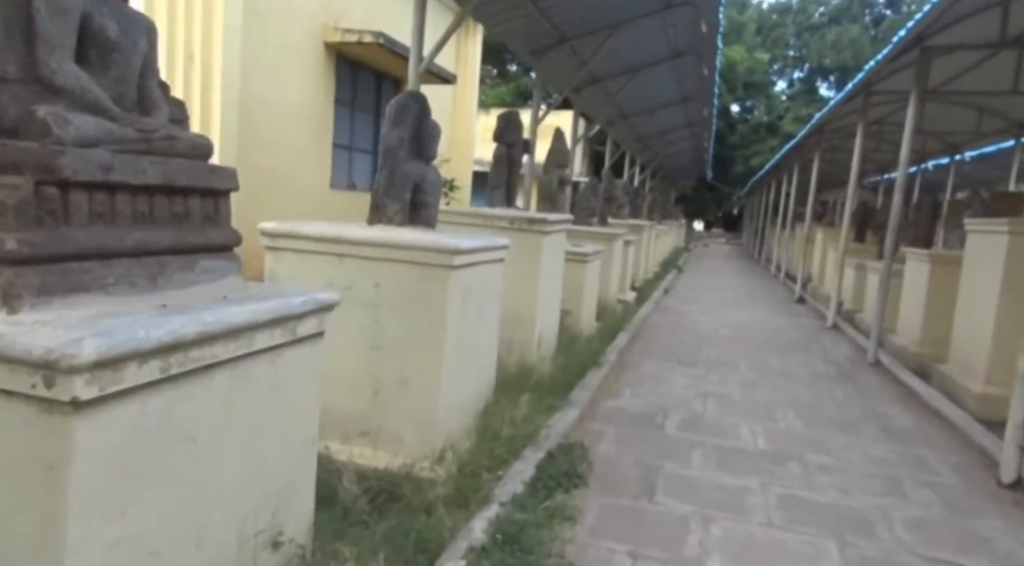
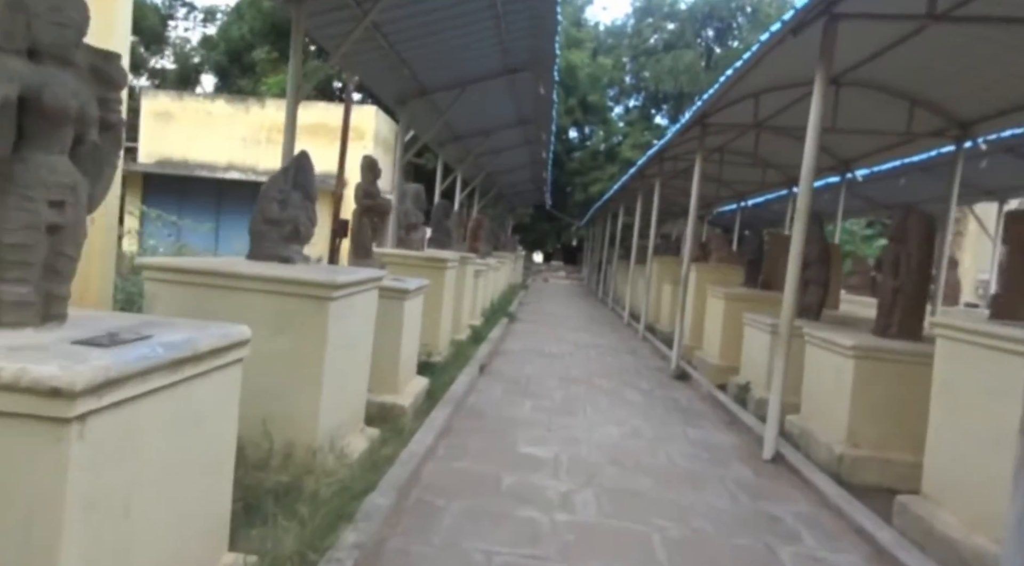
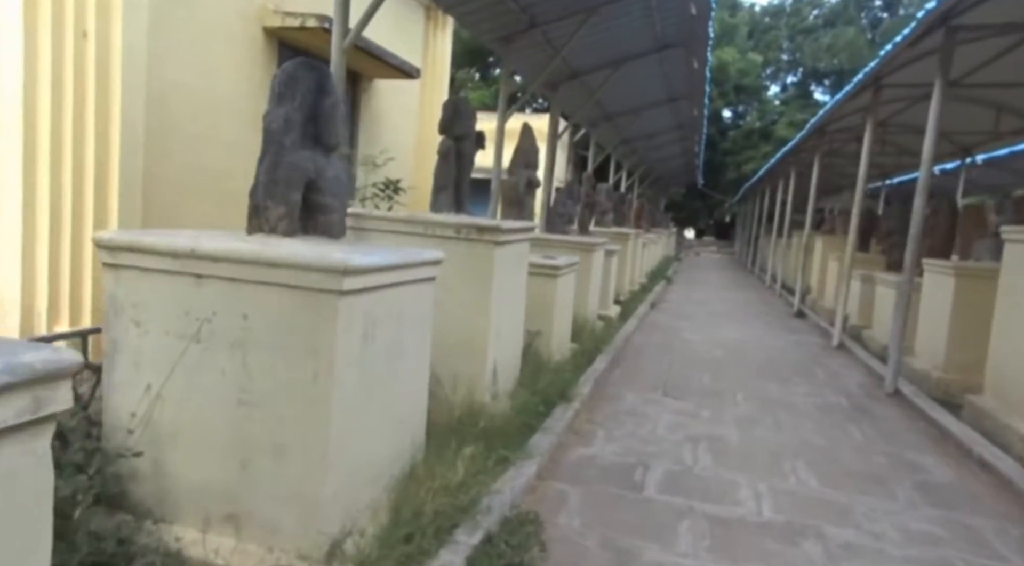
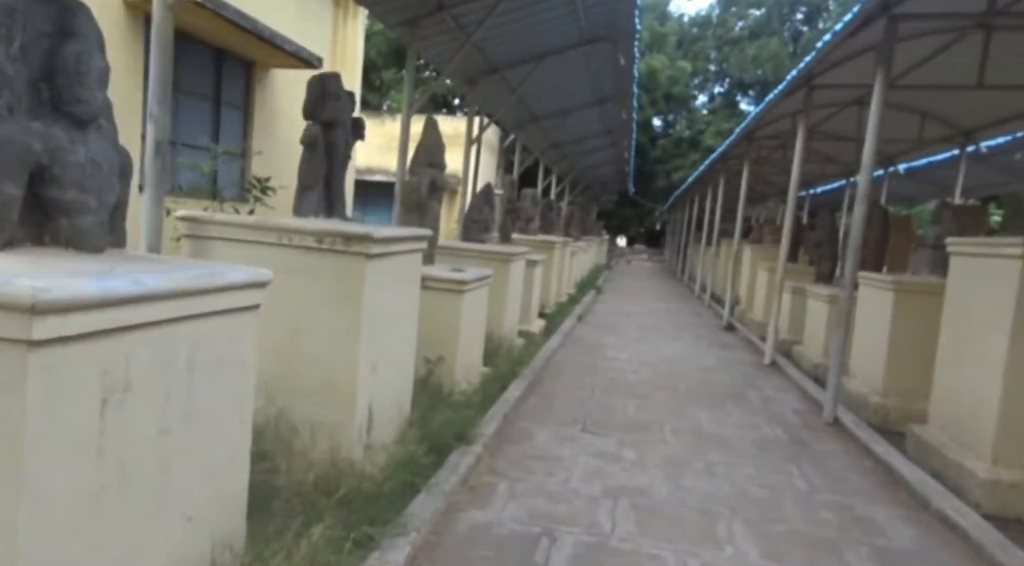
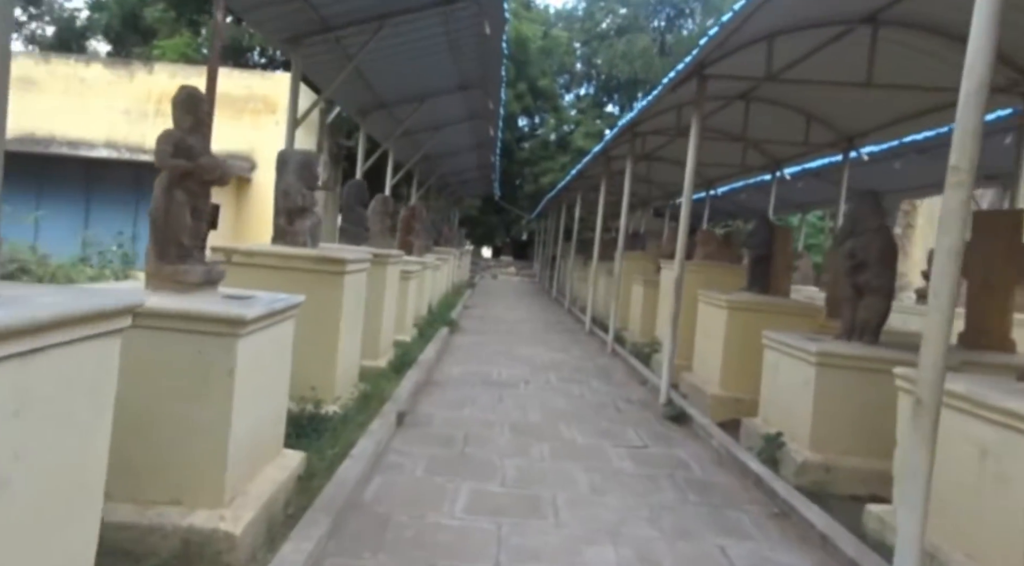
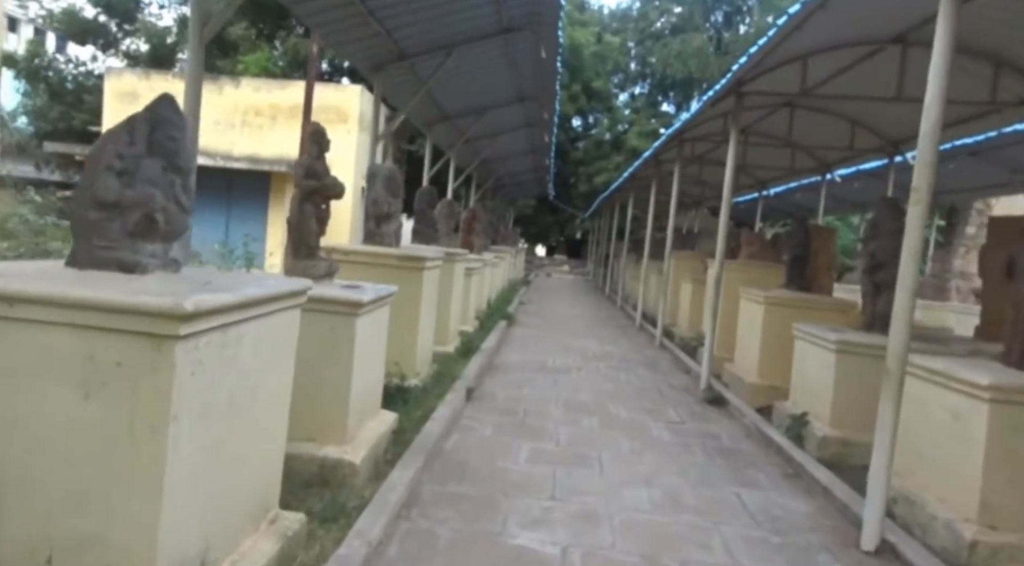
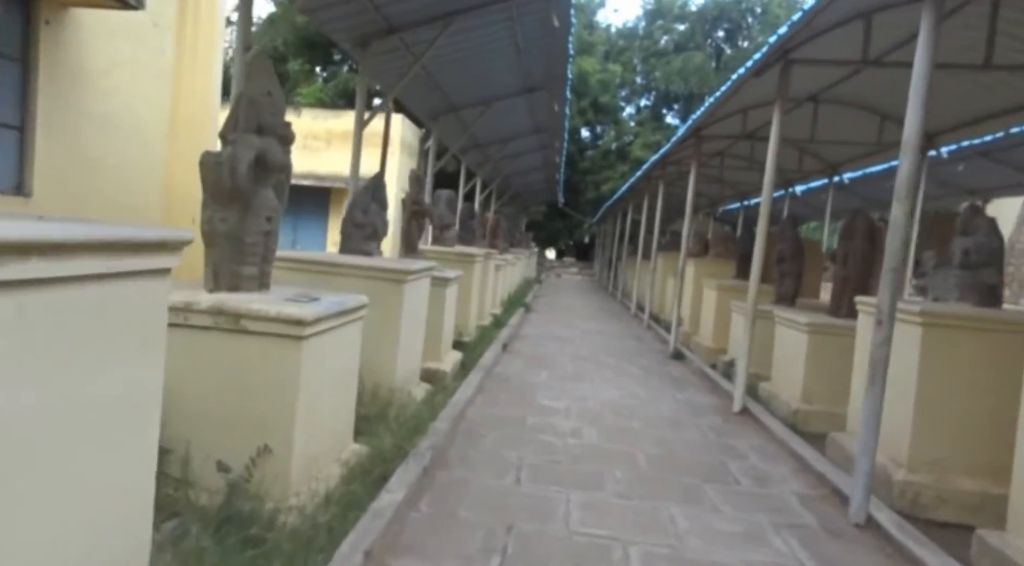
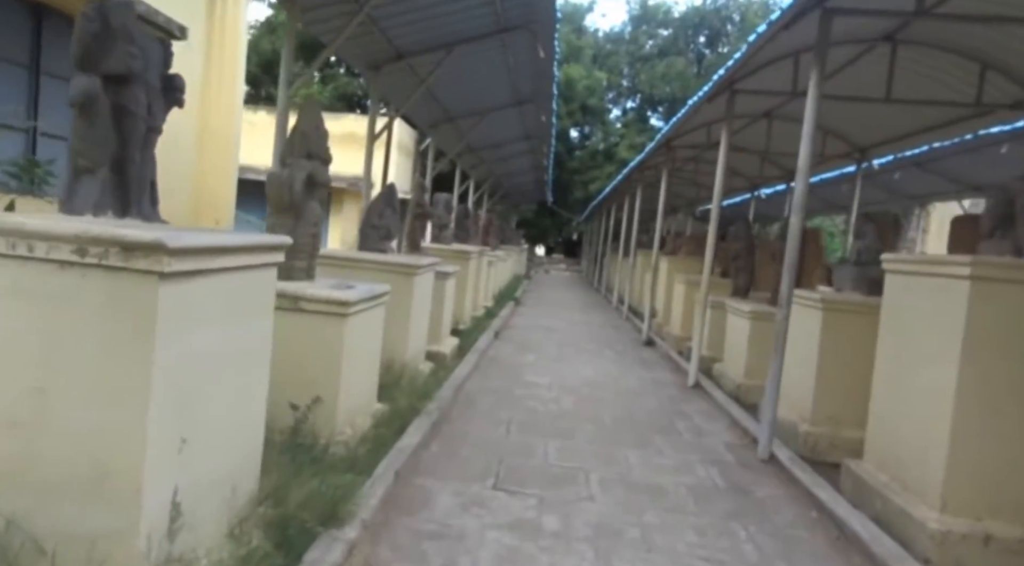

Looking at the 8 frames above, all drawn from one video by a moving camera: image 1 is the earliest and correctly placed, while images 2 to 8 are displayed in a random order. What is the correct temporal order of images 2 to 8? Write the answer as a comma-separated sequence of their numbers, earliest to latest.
3, 4, 8, 7, 2, 6, 5
